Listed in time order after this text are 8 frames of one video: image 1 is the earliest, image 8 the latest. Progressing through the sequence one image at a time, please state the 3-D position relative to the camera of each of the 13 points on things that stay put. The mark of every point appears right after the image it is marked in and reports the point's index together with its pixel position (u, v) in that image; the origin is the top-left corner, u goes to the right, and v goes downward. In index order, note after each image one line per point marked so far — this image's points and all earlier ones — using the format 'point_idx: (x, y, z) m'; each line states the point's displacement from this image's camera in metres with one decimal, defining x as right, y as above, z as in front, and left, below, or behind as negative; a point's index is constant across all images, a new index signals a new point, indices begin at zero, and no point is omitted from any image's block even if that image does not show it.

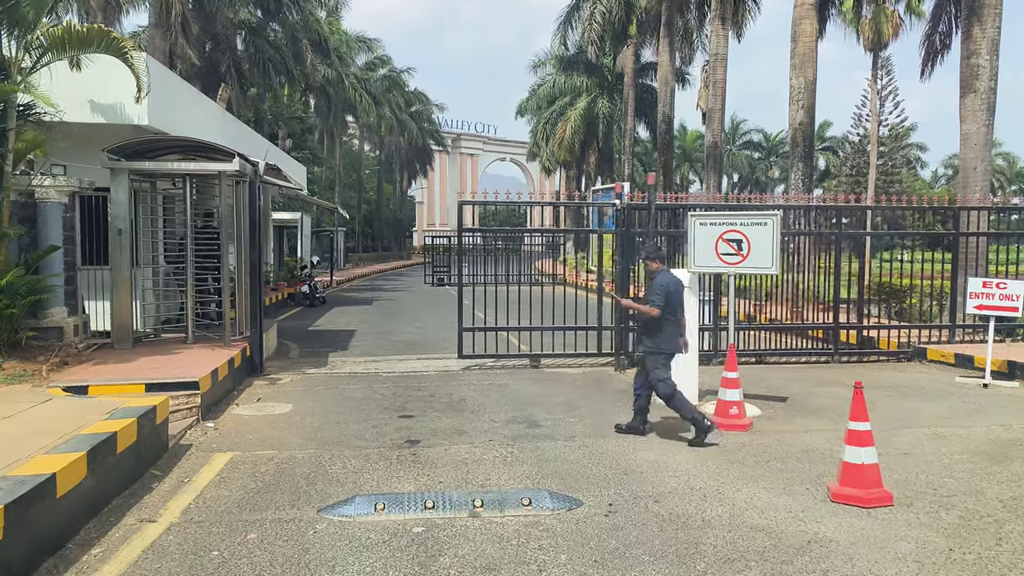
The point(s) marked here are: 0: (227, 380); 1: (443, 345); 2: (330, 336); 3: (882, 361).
0: (-3.1, -1.0, +8.4) m
1: (-1.2, -1.0, +13.5) m
2: (-3.4, -0.9, +14.5) m
3: (+5.2, -1.0, +10.9) m
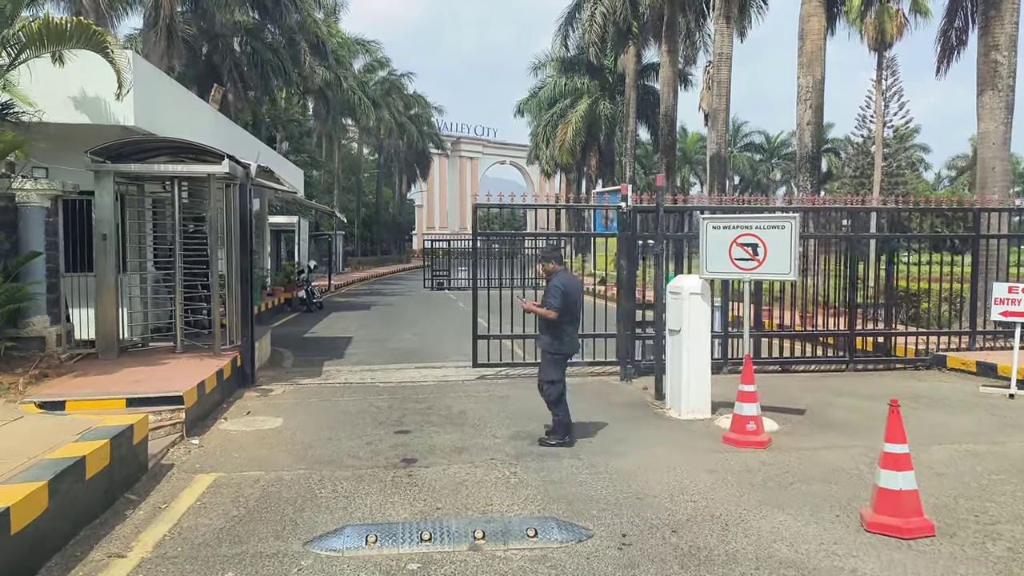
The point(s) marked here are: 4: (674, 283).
0: (-3.0, -1.1, +8.0) m
1: (-1.2, -1.1, +13.1) m
2: (-3.3, -1.0, +14.1) m
3: (+5.2, -1.1, +10.5) m
4: (+1.6, 0.0, +7.6) m
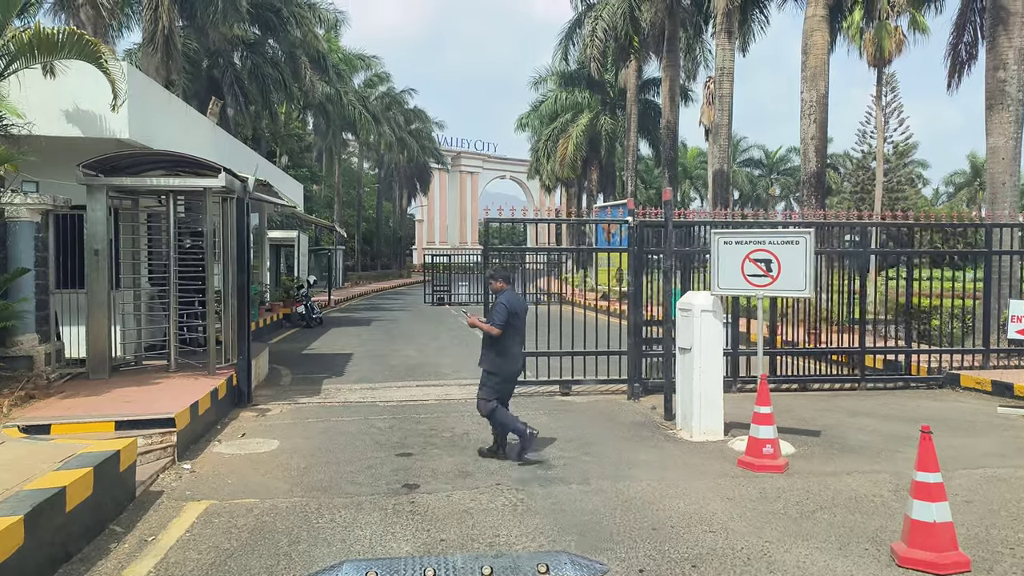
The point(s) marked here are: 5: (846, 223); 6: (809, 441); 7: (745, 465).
0: (-3.0, -1.2, +7.8) m
1: (-1.1, -1.3, +12.8) m
2: (-3.3, -1.3, +13.8) m
3: (+5.3, -1.3, +10.3) m
4: (+1.6, -0.1, +7.4) m
5: (+4.4, +0.8, +10.2) m
6: (+2.7, -1.4, +7.1) m
7: (+1.8, -1.4, +6.2) m
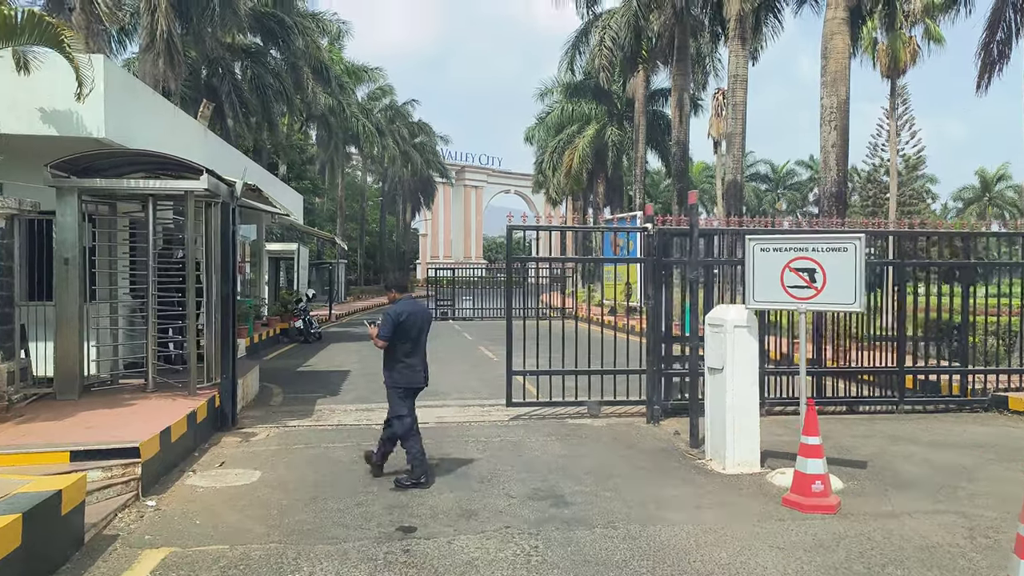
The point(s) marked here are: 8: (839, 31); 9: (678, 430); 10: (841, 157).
0: (-2.9, -1.4, +7.0) m
1: (-1.0, -1.5, +12.0) m
2: (-3.2, -1.5, +13.0) m
3: (+5.3, -1.5, +9.5) m
4: (+1.7, -0.2, +6.6) m
5: (+4.5, +0.7, +9.5) m
6: (+2.8, -1.5, +6.2) m
7: (+1.9, -1.5, +5.4) m
8: (+6.6, +5.2, +15.8) m
9: (+1.7, -1.5, +8.2) m
10: (+6.8, +2.7, +16.0) m
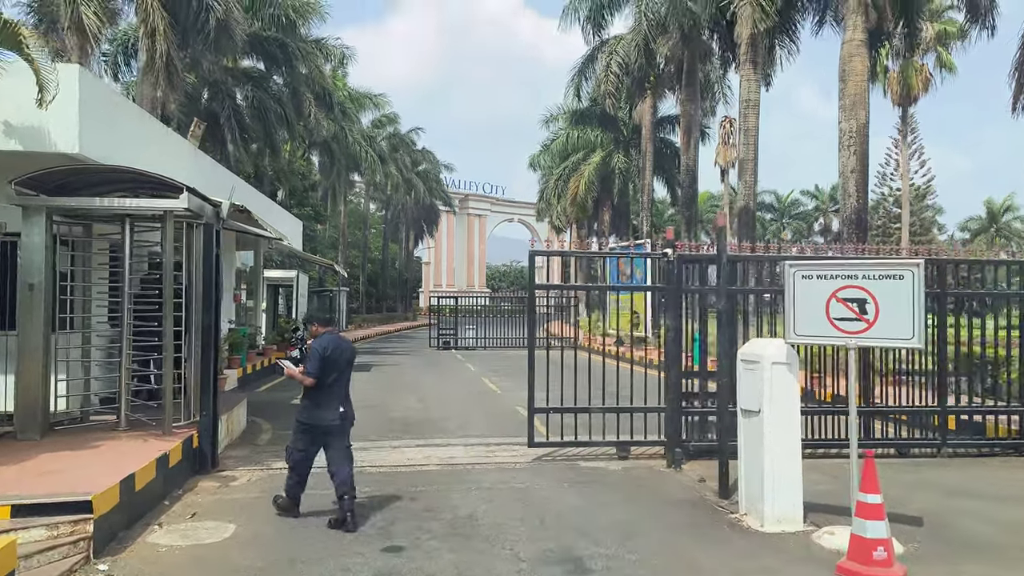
0: (-2.9, -1.6, +6.2) m
1: (-0.9, -2.0, +11.2) m
2: (-3.1, -1.9, +12.3) m
3: (+5.4, -1.8, +8.7) m
4: (+1.8, -0.5, +5.9) m
5: (+4.5, +0.3, +8.7) m
6: (+2.8, -1.7, +5.5) m
7: (+2.0, -1.7, +4.6) m
8: (+6.7, +4.6, +15.2) m
9: (+1.8, -1.8, +7.4) m
10: (+6.9, +2.1, +15.4) m
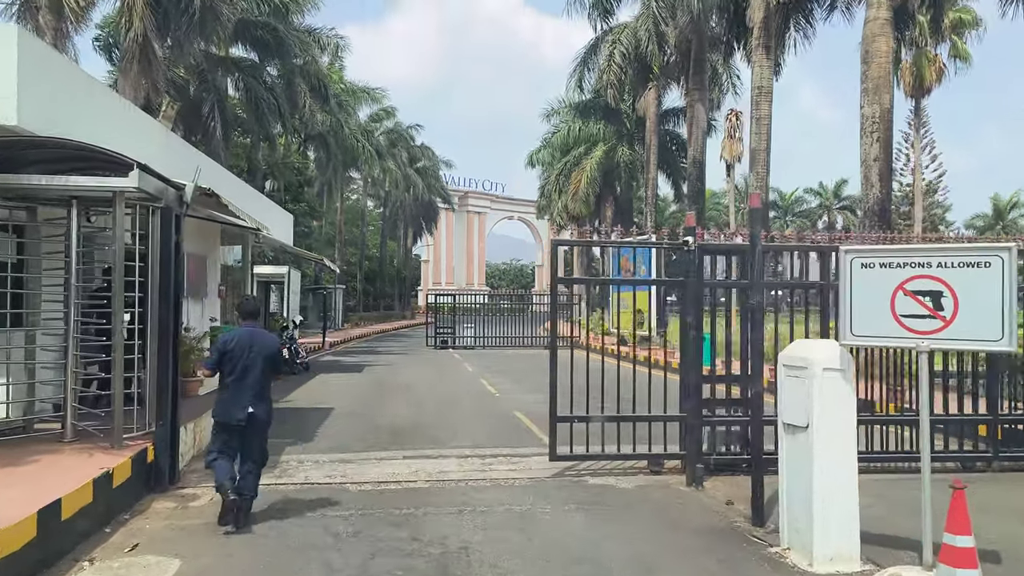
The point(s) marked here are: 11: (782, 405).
0: (-2.9, -1.5, +5.3) m
1: (-1.0, -1.9, +10.3) m
2: (-3.1, -1.9, +11.3) m
3: (+5.4, -1.8, +7.7) m
4: (+1.8, -0.4, +4.9) m
5: (+4.5, +0.4, +7.8) m
6: (+2.8, -1.7, +4.5) m
7: (+2.0, -1.6, +3.7) m
8: (+6.8, +4.7, +14.3) m
9: (+1.8, -1.7, +6.5) m
10: (+6.9, +2.1, +14.4) m
11: (+1.7, -0.7, +5.0) m
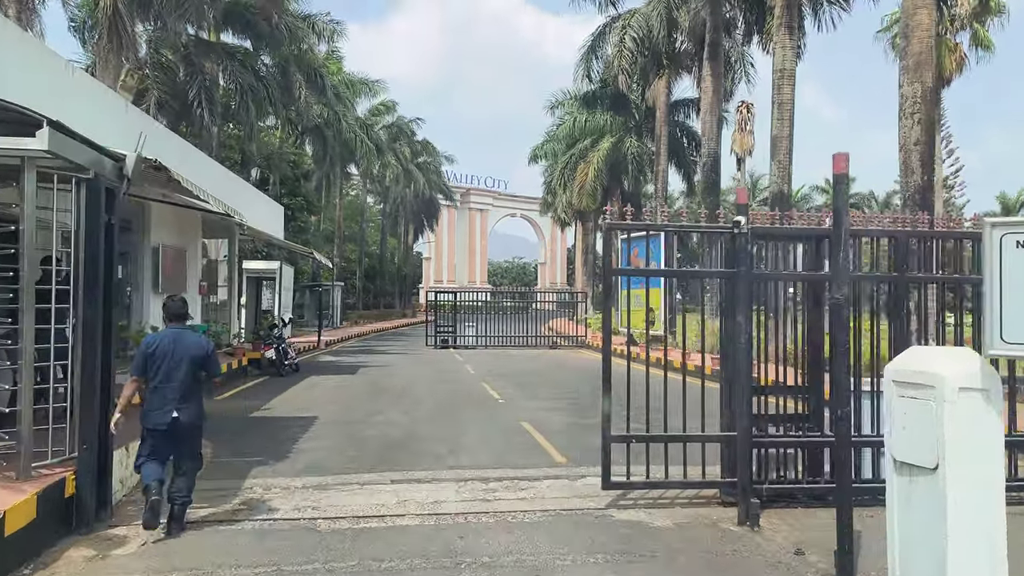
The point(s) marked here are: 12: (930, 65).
0: (-2.8, -1.5, +4.0) m
1: (-0.9, -1.8, +9.0) m
2: (-3.0, -1.8, +10.0) m
3: (+5.5, -1.7, +6.4) m
4: (+1.8, -0.4, +3.6) m
5: (+4.6, +0.4, +6.5) m
6: (+2.9, -1.6, +3.2) m
7: (+2.0, -1.6, +2.3) m
8: (+6.8, +4.7, +12.9) m
9: (+1.9, -1.7, +5.2) m
10: (+7.0, +2.2, +13.1) m
11: (+1.8, -0.7, +3.6) m
12: (+6.9, +3.7, +12.9) m
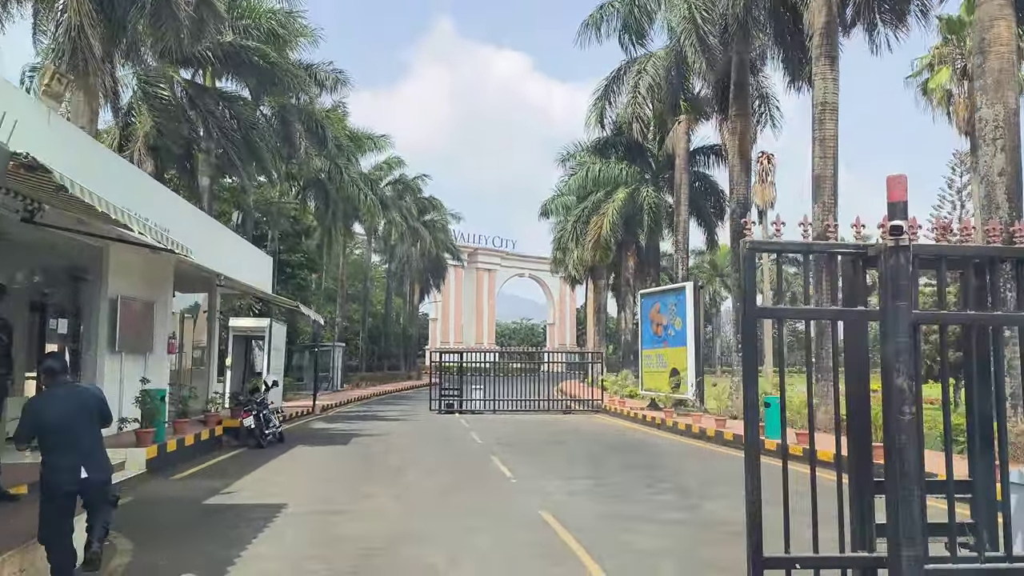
0: (-2.7, -1.5, +1.9) m
1: (-0.7, -2.3, +6.8) m
2: (-2.8, -2.4, +7.9) m
3: (+5.6, -2.0, +4.2) m
4: (+1.9, -0.4, +1.6) m
5: (+4.8, +0.2, +4.4) m
6: (+3.0, -1.6, +1.0) m
7: (+2.1, -1.5, +0.2) m
8: (+7.0, +3.9, +11.2) m
9: (+2.0, -1.8, +3.0) m
10: (+7.2, +1.4, +11.1) m
11: (+1.9, -0.7, +1.6) m
12: (+7.1, +2.9, +11.1) m
